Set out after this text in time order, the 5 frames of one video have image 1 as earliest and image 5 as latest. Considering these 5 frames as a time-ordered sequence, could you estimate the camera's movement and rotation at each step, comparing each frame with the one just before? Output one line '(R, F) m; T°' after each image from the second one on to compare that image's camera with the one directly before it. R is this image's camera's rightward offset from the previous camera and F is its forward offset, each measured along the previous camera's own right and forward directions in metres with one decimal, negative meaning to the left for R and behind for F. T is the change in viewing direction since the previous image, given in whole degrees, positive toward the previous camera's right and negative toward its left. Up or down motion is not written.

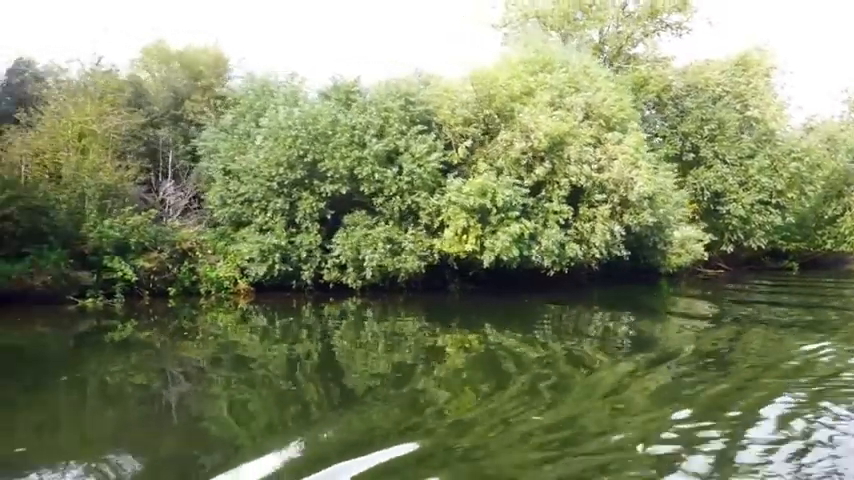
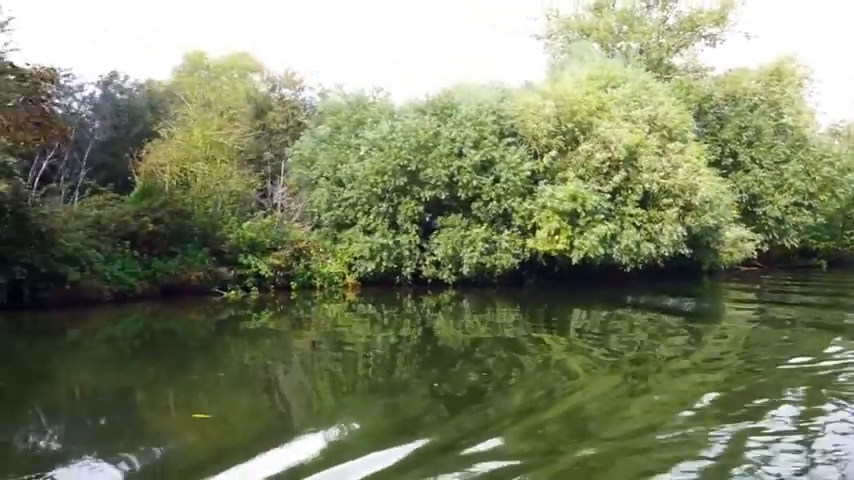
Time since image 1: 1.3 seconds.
(-1.9, -2.6) m; 0°
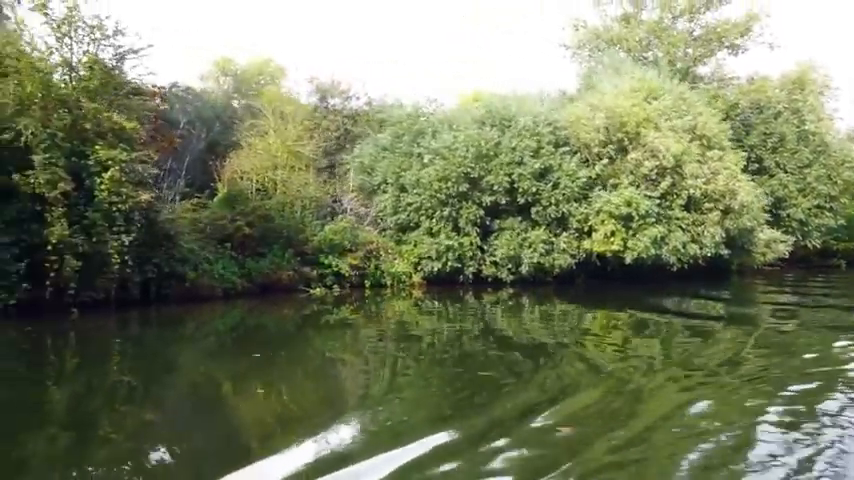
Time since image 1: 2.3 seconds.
(-1.4, -1.9) m; 0°
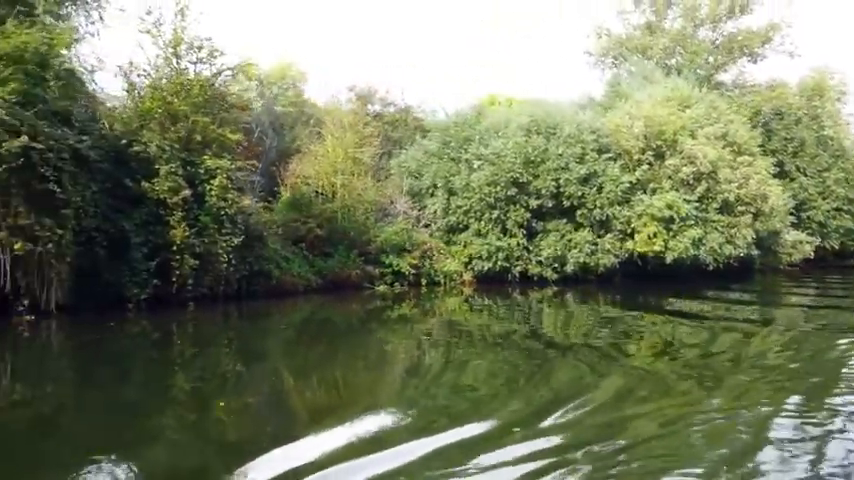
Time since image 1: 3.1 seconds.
(-1.2, -1.7) m; 0°
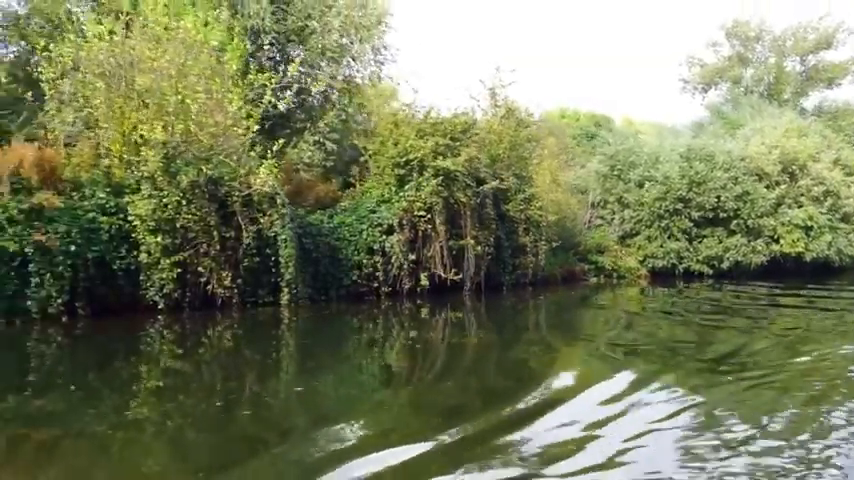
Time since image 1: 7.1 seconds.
(-5.6, -7.9) m; -1°
